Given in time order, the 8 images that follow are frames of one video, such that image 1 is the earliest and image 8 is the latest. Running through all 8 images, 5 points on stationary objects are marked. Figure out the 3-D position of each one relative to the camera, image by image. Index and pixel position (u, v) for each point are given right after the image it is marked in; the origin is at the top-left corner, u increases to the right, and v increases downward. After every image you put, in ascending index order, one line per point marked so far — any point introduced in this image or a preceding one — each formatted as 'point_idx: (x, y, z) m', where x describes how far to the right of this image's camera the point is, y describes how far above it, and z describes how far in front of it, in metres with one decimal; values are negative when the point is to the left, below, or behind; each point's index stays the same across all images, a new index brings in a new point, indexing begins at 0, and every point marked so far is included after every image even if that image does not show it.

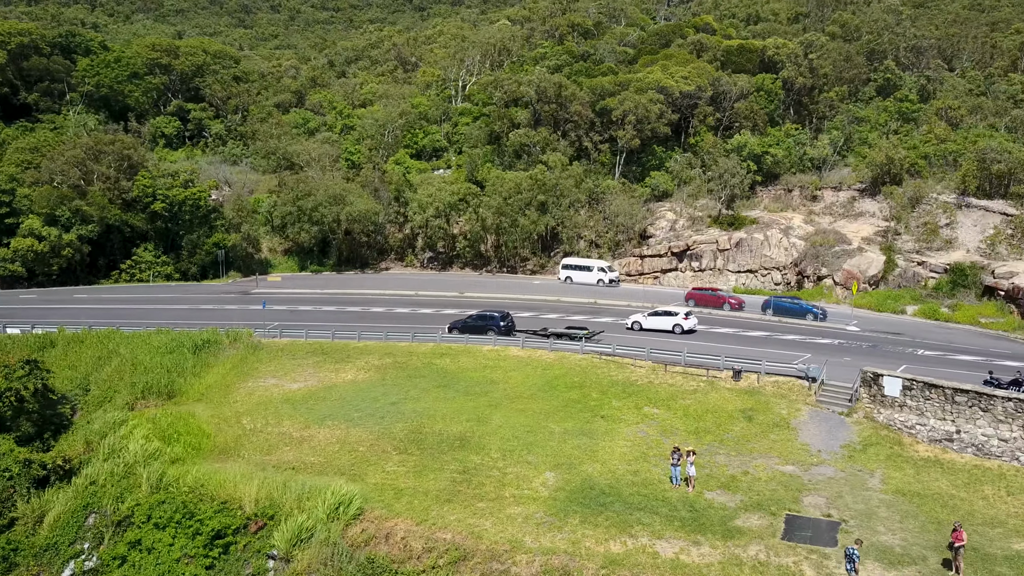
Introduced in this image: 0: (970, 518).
0: (+10.2, -5.1, +17.9) m
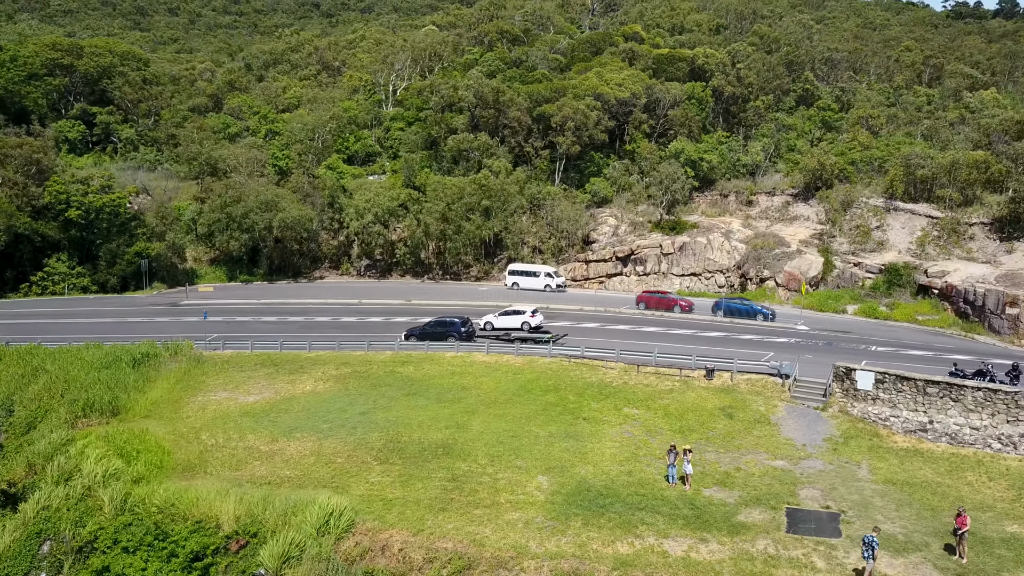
0: (+10.3, -4.9, +18.4) m
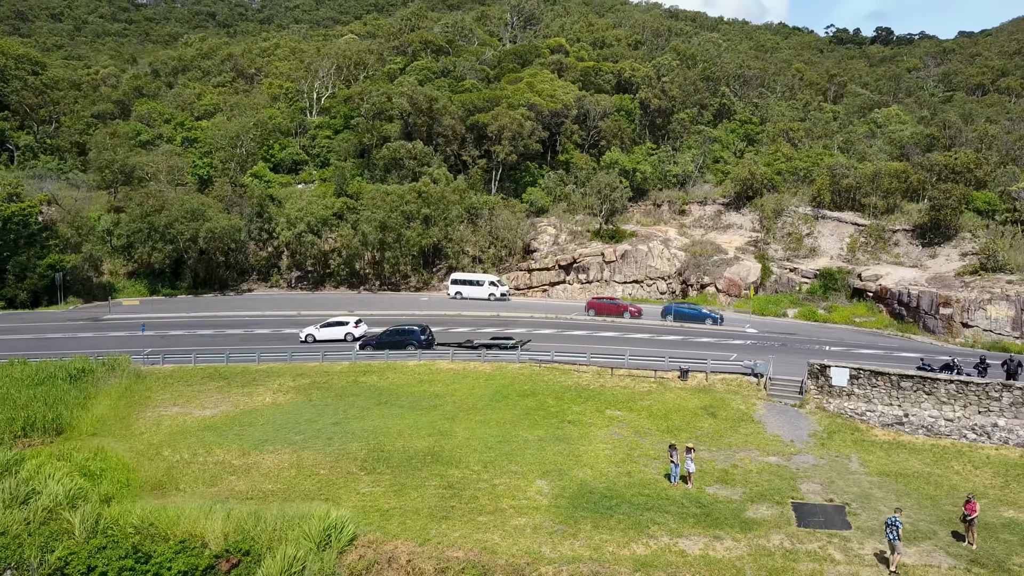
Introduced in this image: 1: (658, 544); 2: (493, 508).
0: (+10.4, -4.7, +18.9) m
1: (+3.1, -5.4, +17.0) m
2: (-0.4, -5.0, +18.6) m
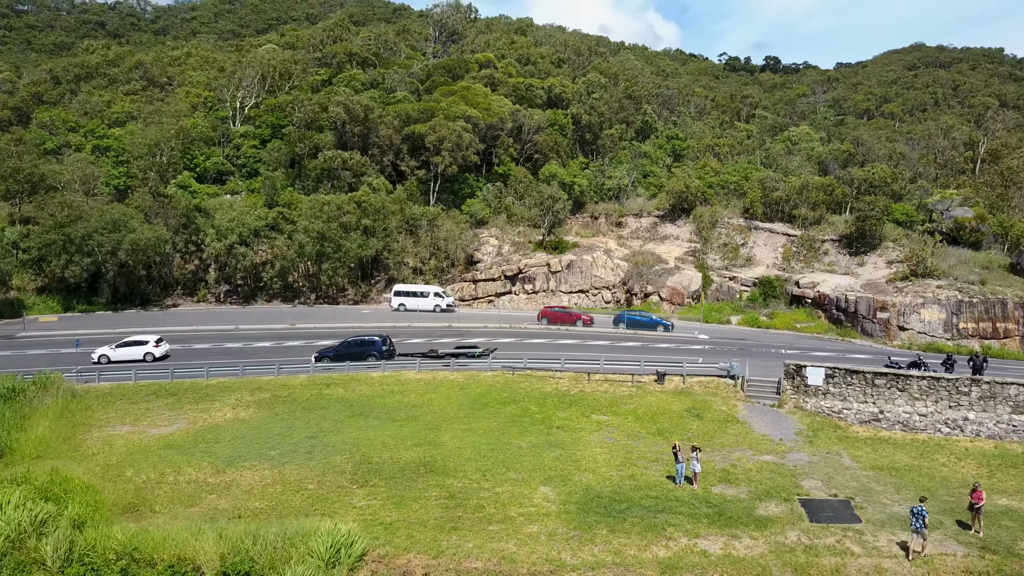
0: (+10.5, -4.7, +19.4) m
1: (+3.4, -5.3, +16.7) m
2: (-0.2, -5.0, +17.9) m
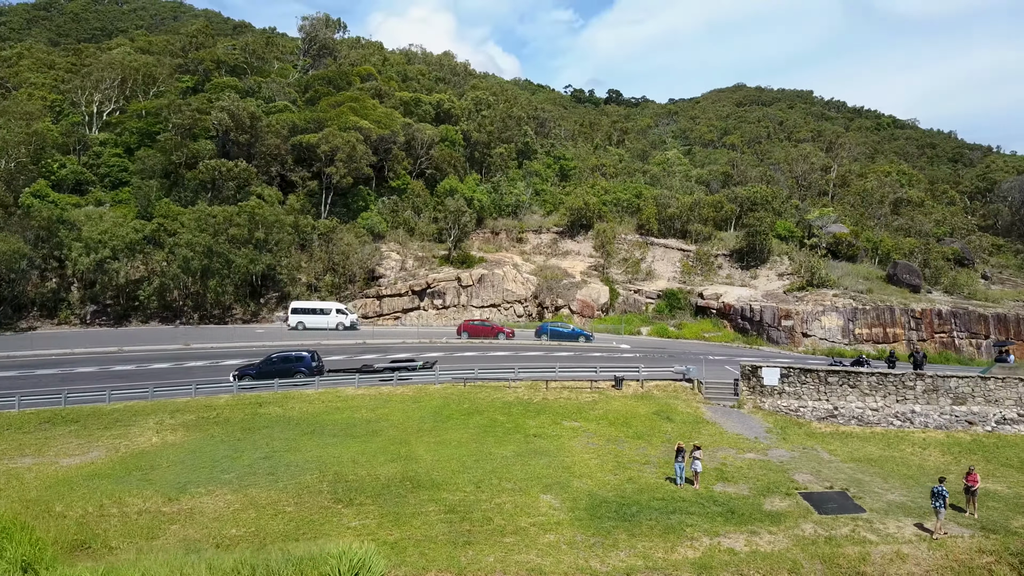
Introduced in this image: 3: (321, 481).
0: (+10.3, -4.5, +20.2) m
1: (+3.8, -5.2, +16.2) m
2: (0.0, -5.0, +16.8) m
3: (-4.5, -4.5, +19.1) m
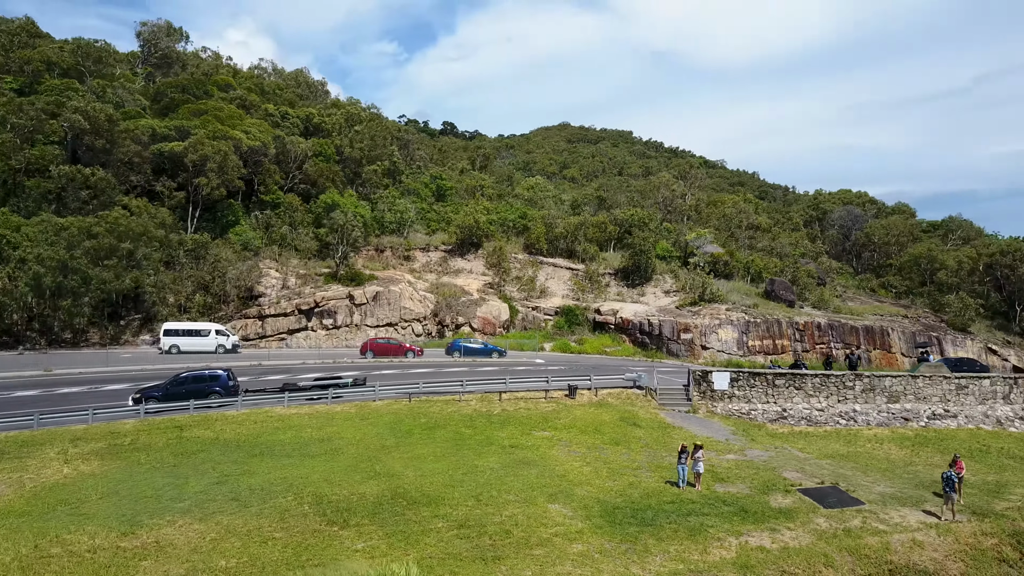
0: (+9.8, -4.5, +20.9) m
1: (+4.3, -5.0, +15.8) m
2: (+0.5, -4.8, +15.5) m
3: (-4.4, -4.5, +16.9) m
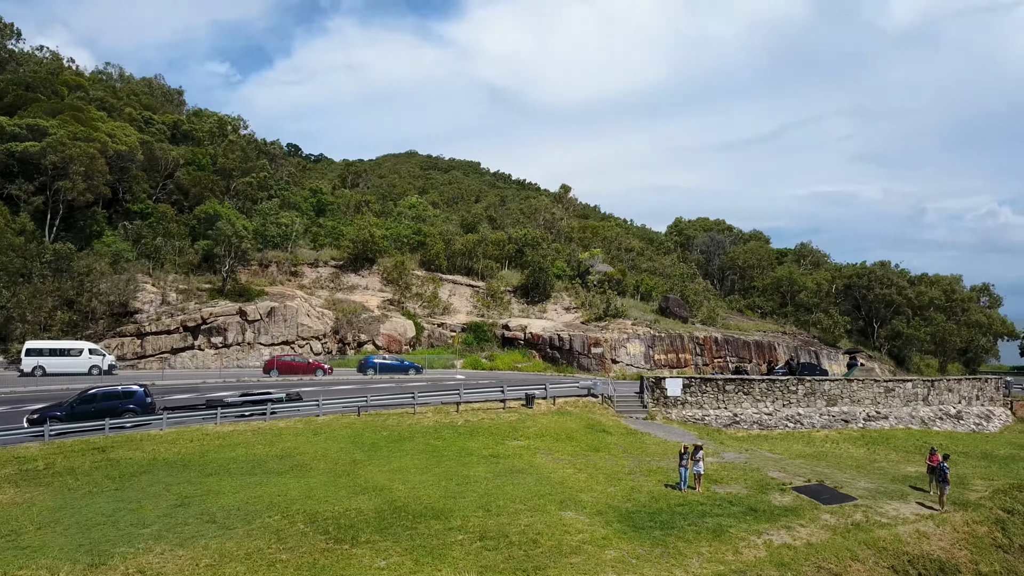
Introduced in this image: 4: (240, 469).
0: (+9.2, -4.6, +21.5) m
1: (+4.7, -4.9, +15.4) m
2: (+1.0, -4.6, +14.5) m
3: (-4.1, -4.3, +14.9) m
4: (-6.2, -4.1, +18.4) m
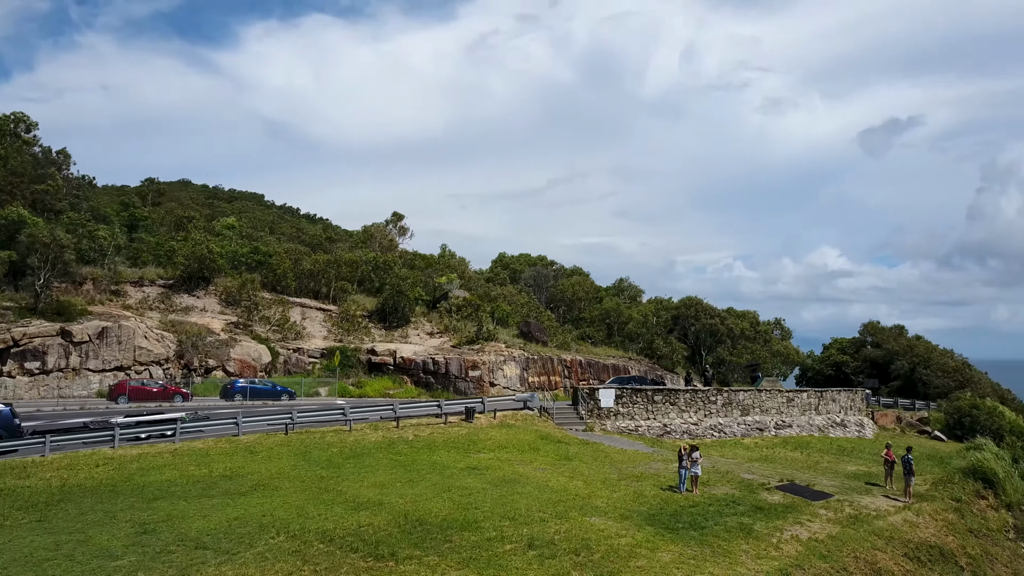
0: (+8.0, -4.7, +22.2) m
1: (+5.2, -4.7, +15.1) m
2: (+1.8, -4.3, +13.3) m
3: (-3.2, -3.9, +12.5) m
4: (-6.1, -3.8, +15.3) m
